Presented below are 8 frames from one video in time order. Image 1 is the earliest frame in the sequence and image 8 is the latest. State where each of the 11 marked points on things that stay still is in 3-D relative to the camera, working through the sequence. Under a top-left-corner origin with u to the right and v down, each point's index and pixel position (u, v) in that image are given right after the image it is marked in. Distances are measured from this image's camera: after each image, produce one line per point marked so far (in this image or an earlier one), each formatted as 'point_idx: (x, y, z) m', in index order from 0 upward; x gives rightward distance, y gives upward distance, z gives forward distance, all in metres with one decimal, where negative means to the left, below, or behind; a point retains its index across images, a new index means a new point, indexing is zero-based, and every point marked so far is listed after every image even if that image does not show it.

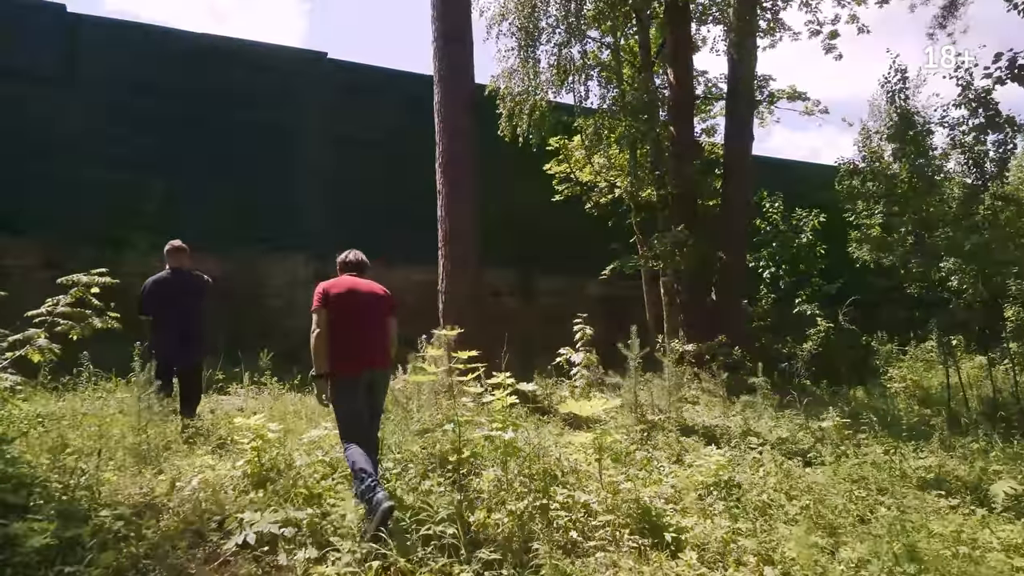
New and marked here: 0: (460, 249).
0: (-0.5, +0.4, +7.2) m
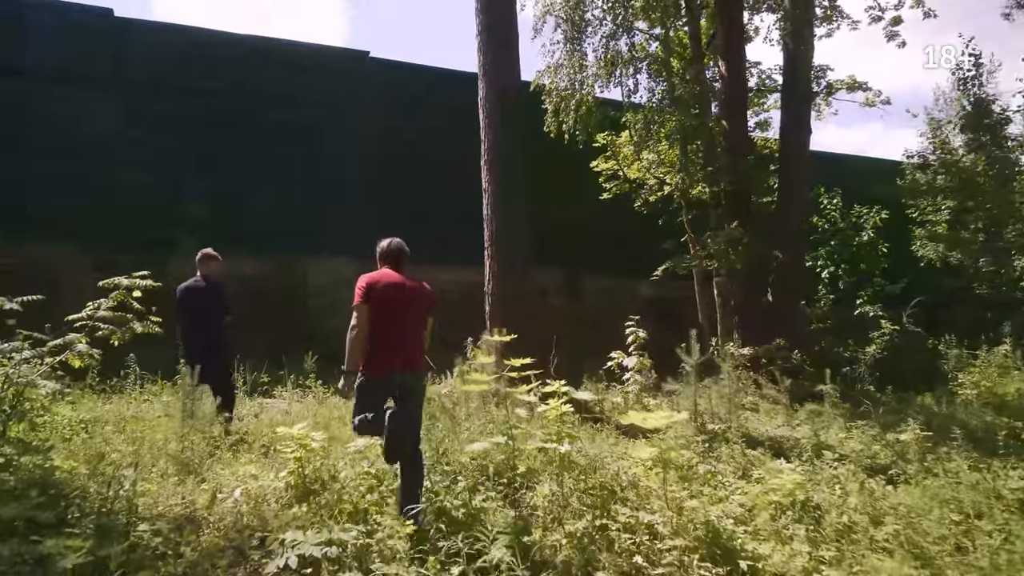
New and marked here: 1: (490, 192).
0: (-0.1, +0.4, +6.9) m
1: (-0.2, +0.9, +7.0) m
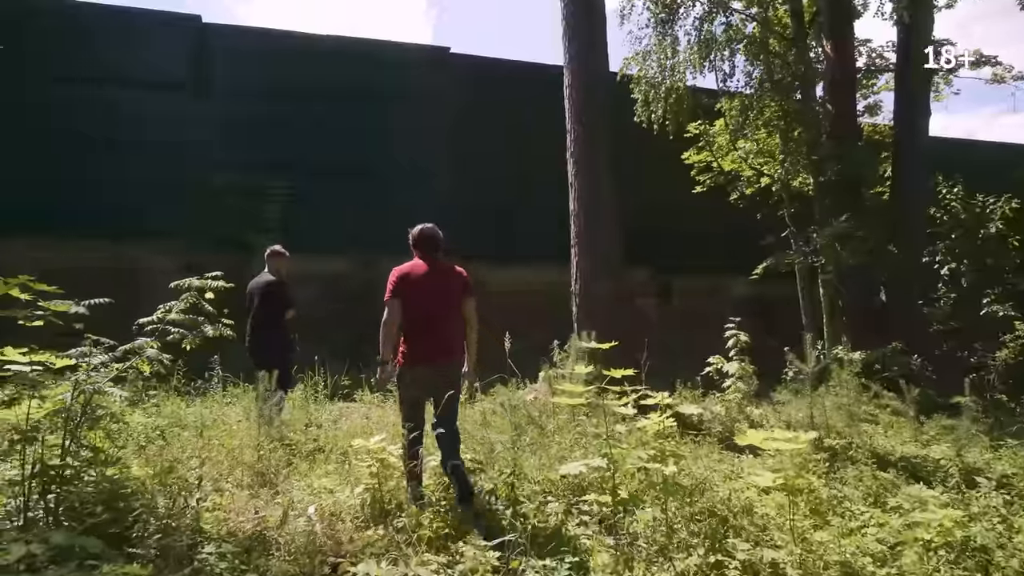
0: (+0.7, +0.4, +6.5) m
1: (+0.6, +0.9, +6.6) m
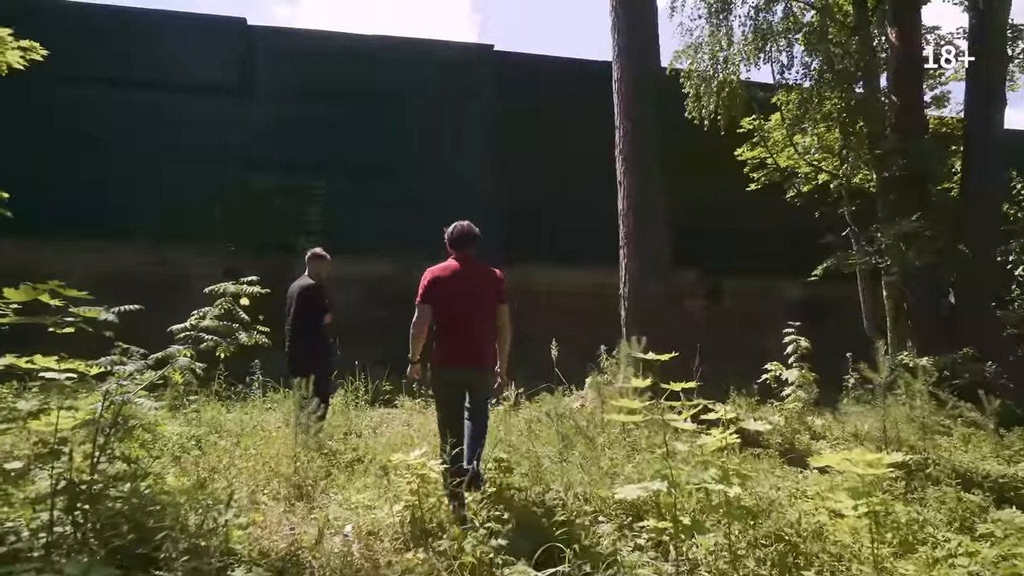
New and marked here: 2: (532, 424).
0: (+1.1, +0.3, +6.2) m
1: (+1.0, +0.9, +6.3) m
2: (+0.2, -1.1, +5.3) m
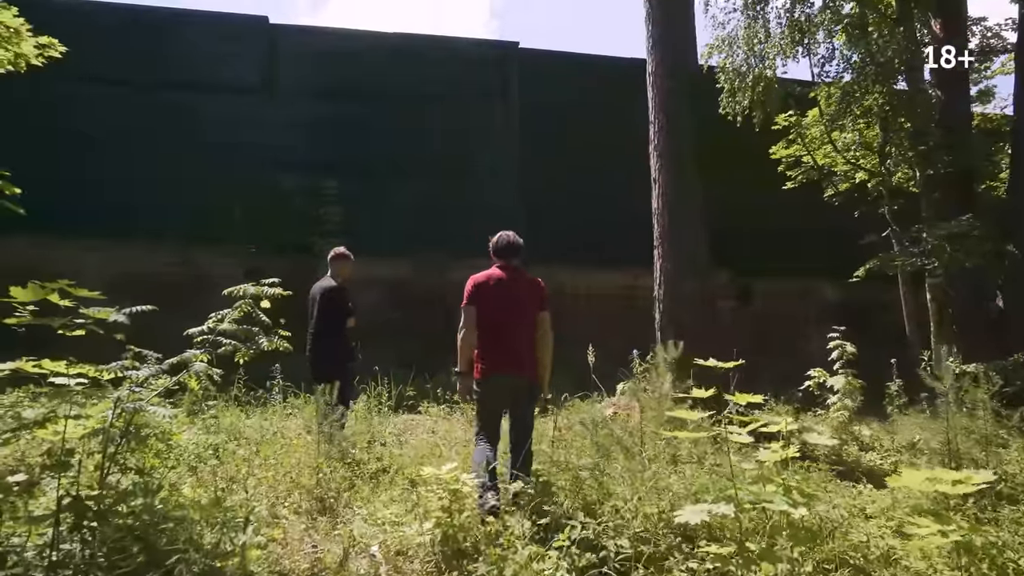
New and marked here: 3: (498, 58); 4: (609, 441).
0: (+1.4, +0.3, +5.9) m
1: (+1.3, +0.9, +6.1) m
2: (+0.4, -1.1, +5.1) m
3: (-0.2, +3.1, +9.8) m
4: (+0.6, -1.0, +4.4) m
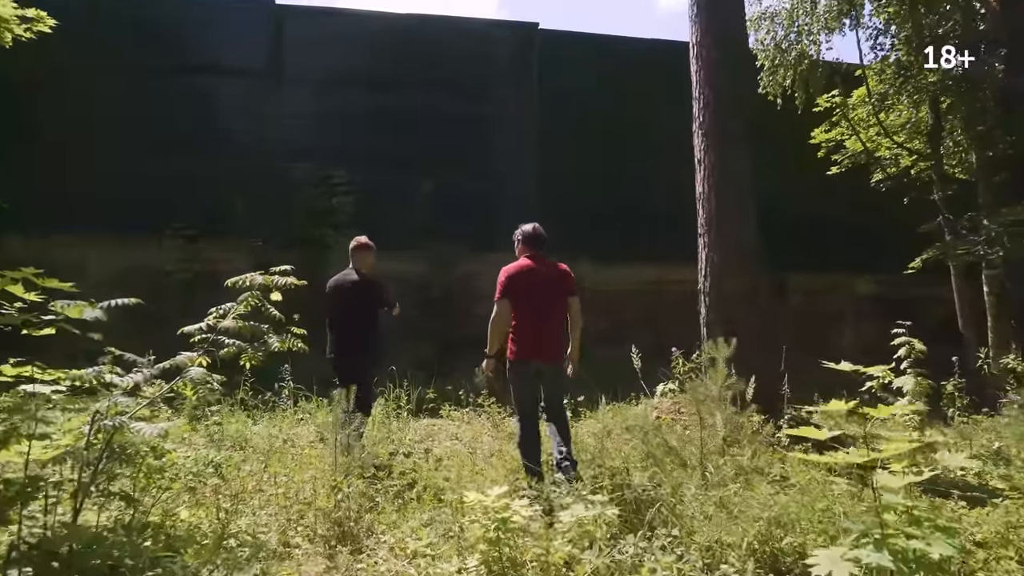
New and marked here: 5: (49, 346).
0: (+1.6, +0.4, +5.4) m
1: (+1.5, +0.9, +5.5) m
2: (+0.6, -1.0, +4.5) m
3: (+0.1, +3.2, +9.3) m
4: (+0.8, -0.9, +3.9) m
5: (-4.8, -0.6, +7.5) m
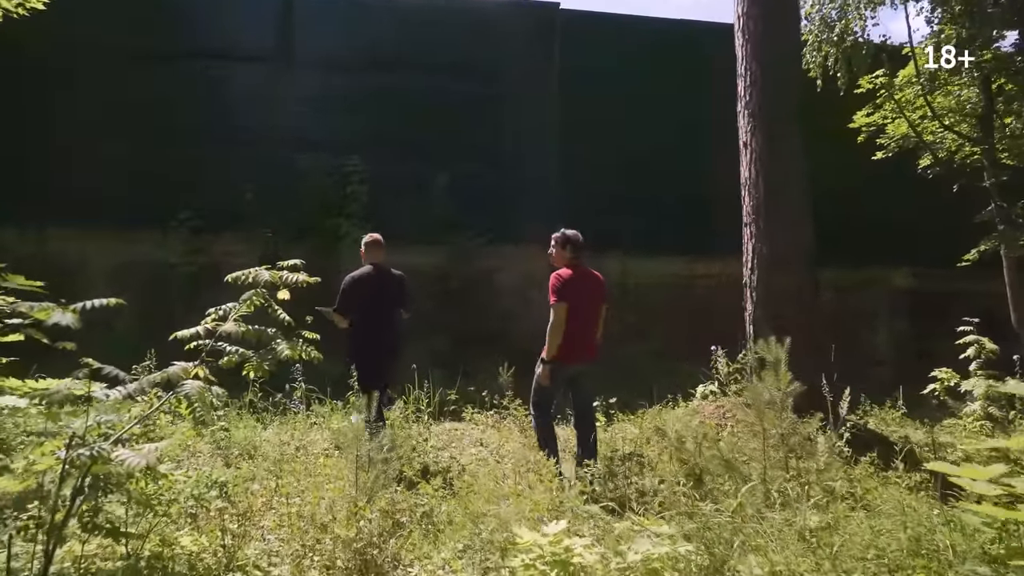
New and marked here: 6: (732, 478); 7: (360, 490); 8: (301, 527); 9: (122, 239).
0: (+1.8, +0.4, +4.9) m
1: (+1.7, +1.0, +5.1) m
2: (+0.8, -1.0, +4.1) m
3: (+0.3, +3.3, +8.8) m
4: (+1.0, -0.9, +3.5) m
5: (-4.6, -0.5, +7.1) m
6: (+1.1, -0.9, +3.4) m
7: (-0.7, -0.9, +3.2) m
8: (-0.9, -1.0, +3.0) m
9: (-4.1, +0.6, +7.7) m
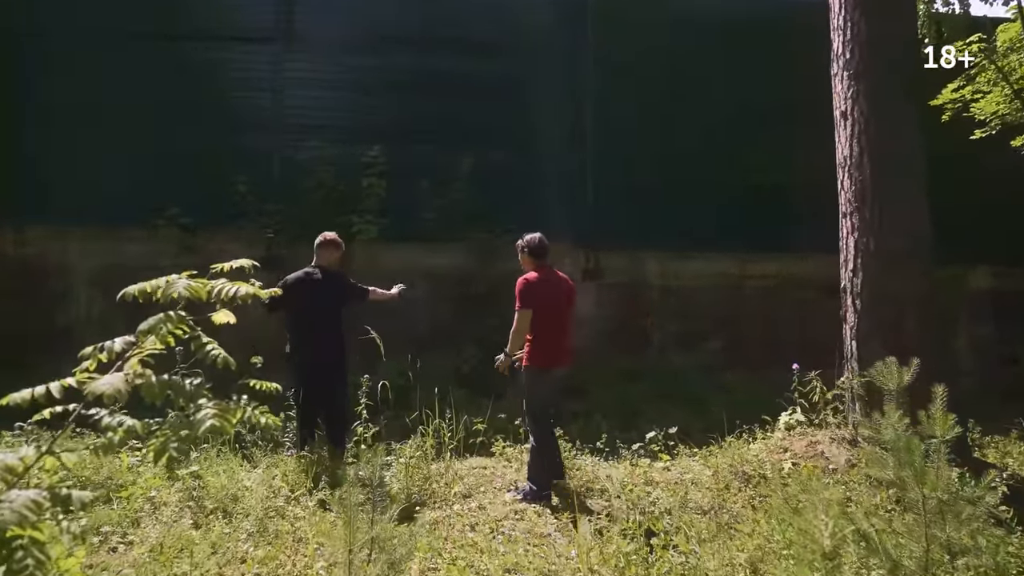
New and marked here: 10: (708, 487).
0: (+2.1, +0.4, +3.9) m
1: (+1.9, +1.0, +4.1) m
2: (+1.0, -1.0, +3.1) m
3: (+0.6, +3.2, +7.8) m
4: (+1.2, -0.9, +2.5) m
5: (-4.3, -0.6, +6.3) m
6: (+1.3, -0.9, +2.4) m
7: (-0.5, -0.9, +2.3) m
8: (-0.7, -1.0, +2.0) m
9: (-3.8, +0.5, +6.8) m
10: (+1.0, -0.9, +3.8) m
